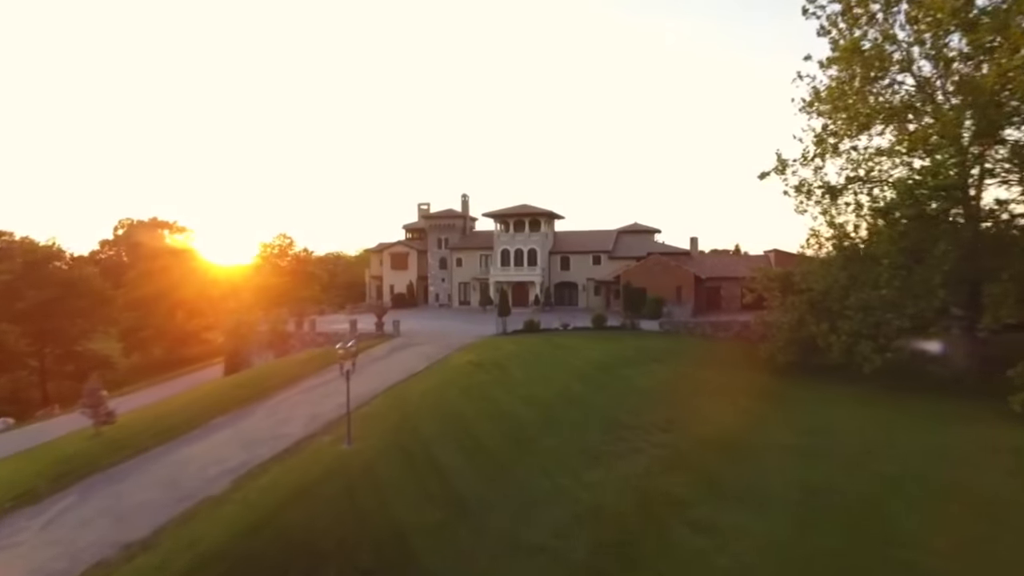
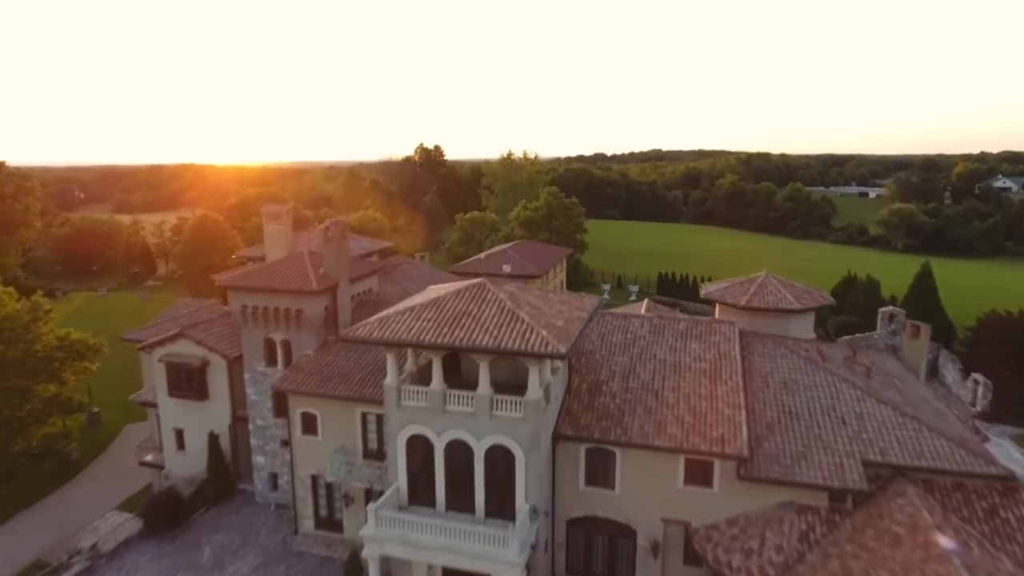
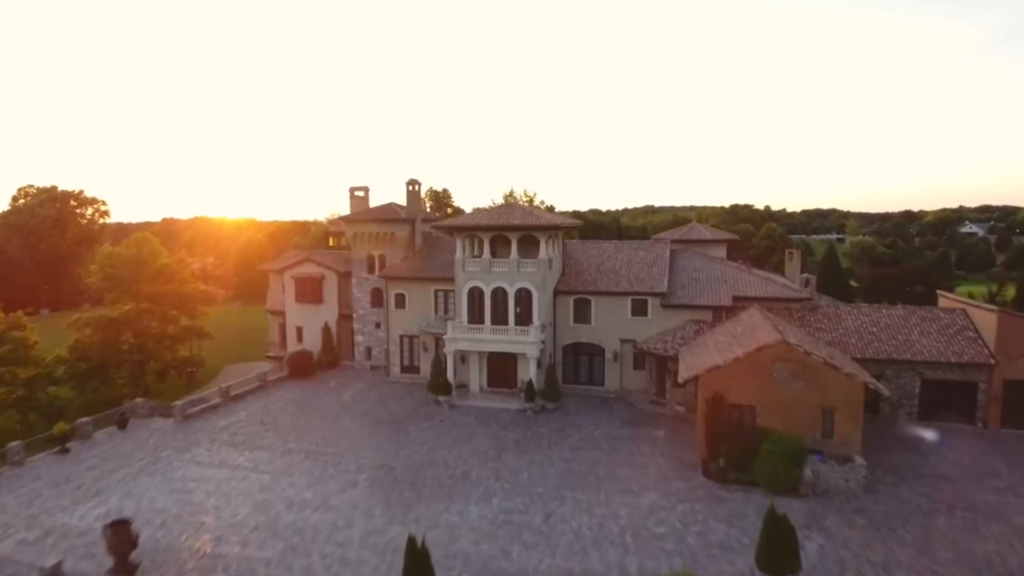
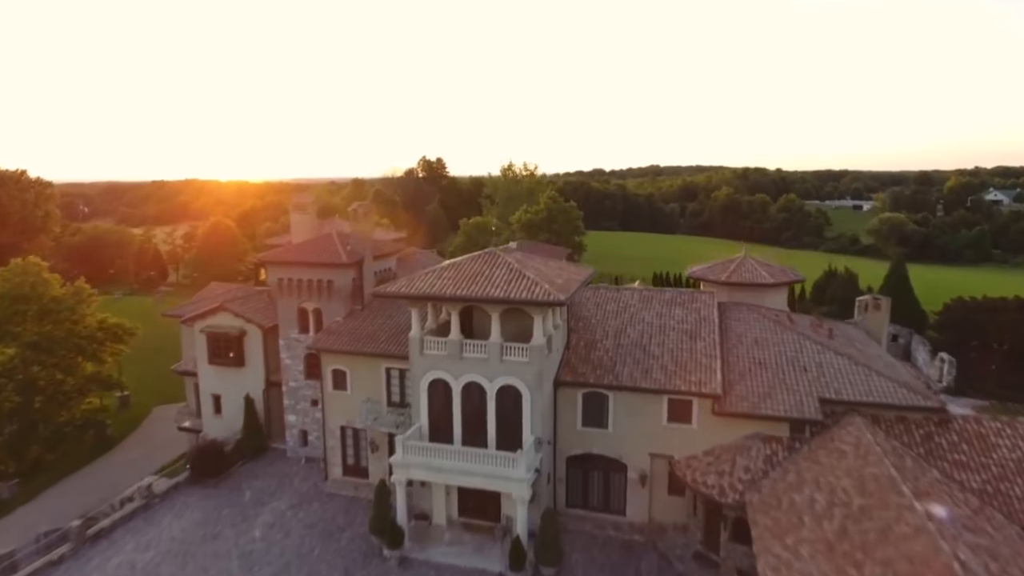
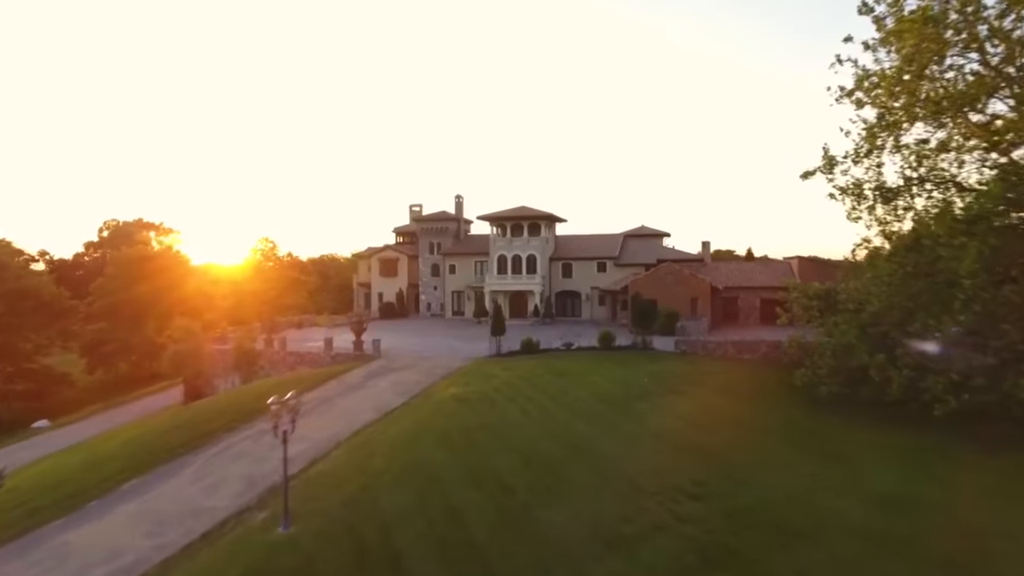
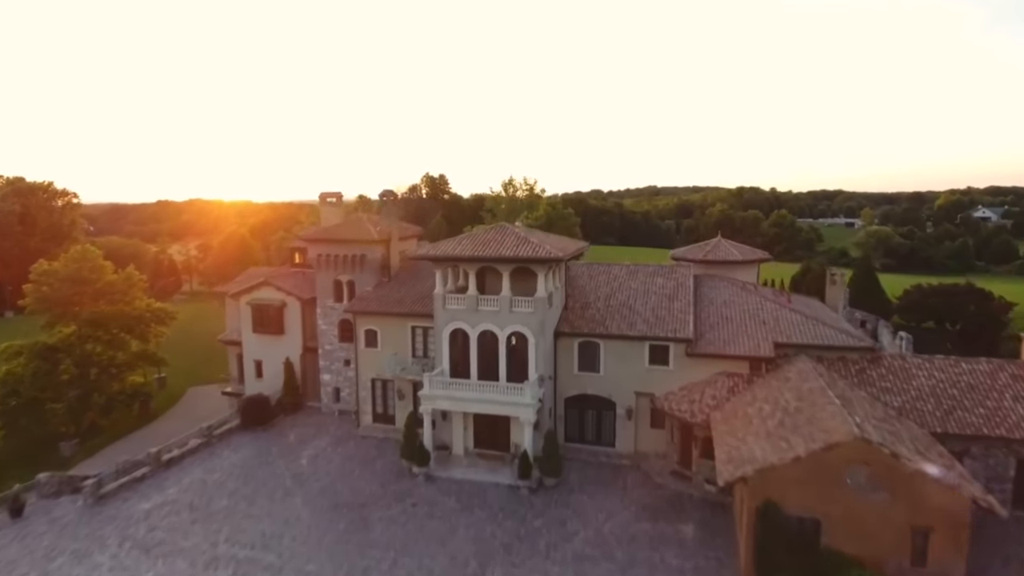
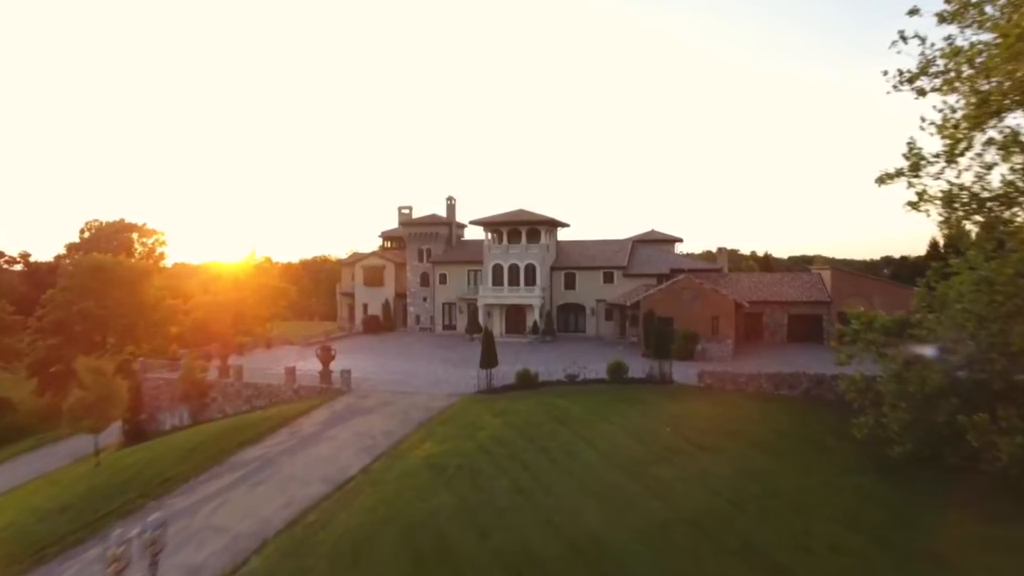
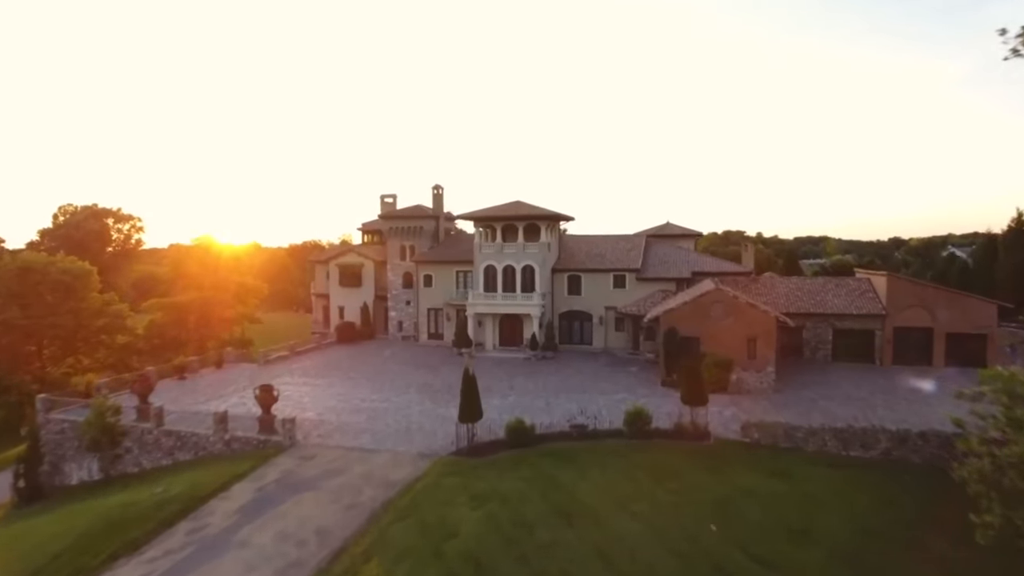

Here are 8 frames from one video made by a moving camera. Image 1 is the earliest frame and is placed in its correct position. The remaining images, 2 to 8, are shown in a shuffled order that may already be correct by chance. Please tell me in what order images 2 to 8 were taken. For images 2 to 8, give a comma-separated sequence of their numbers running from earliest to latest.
5, 7, 8, 3, 6, 4, 2
